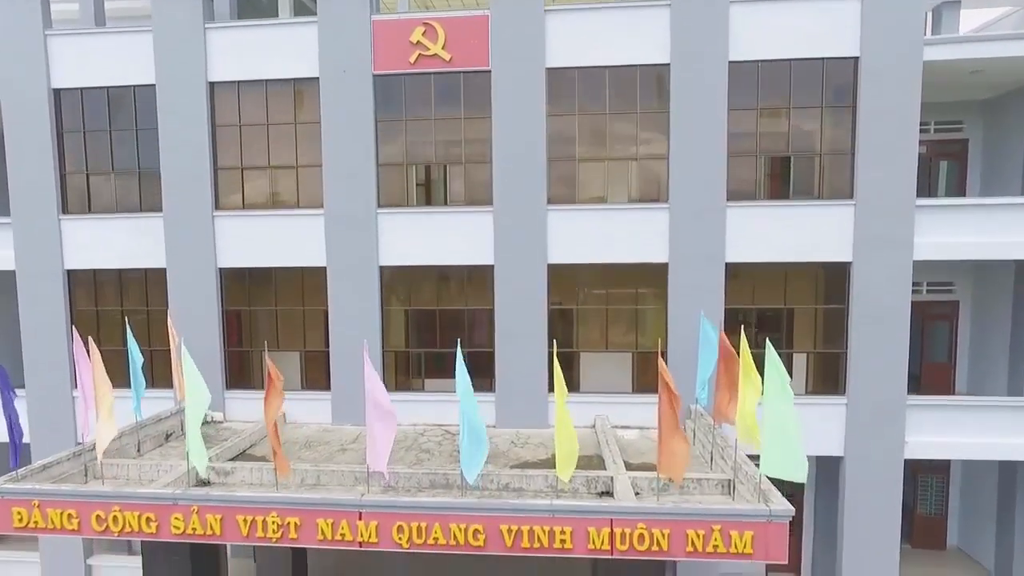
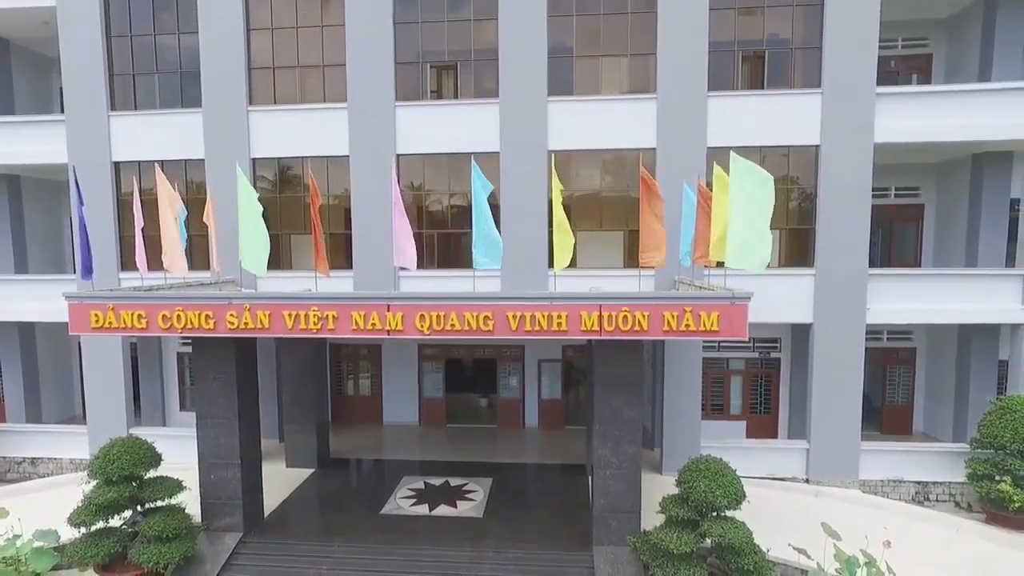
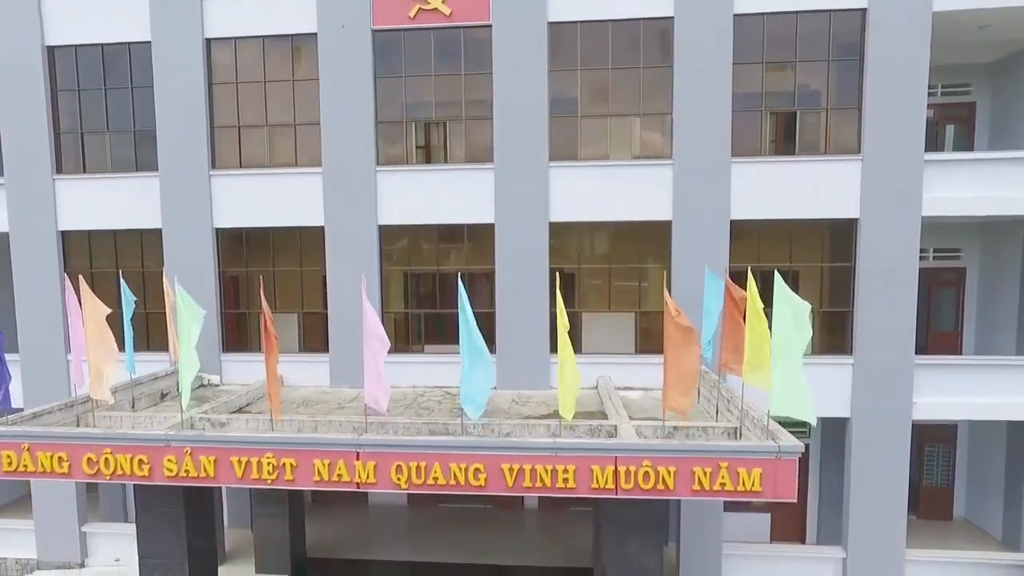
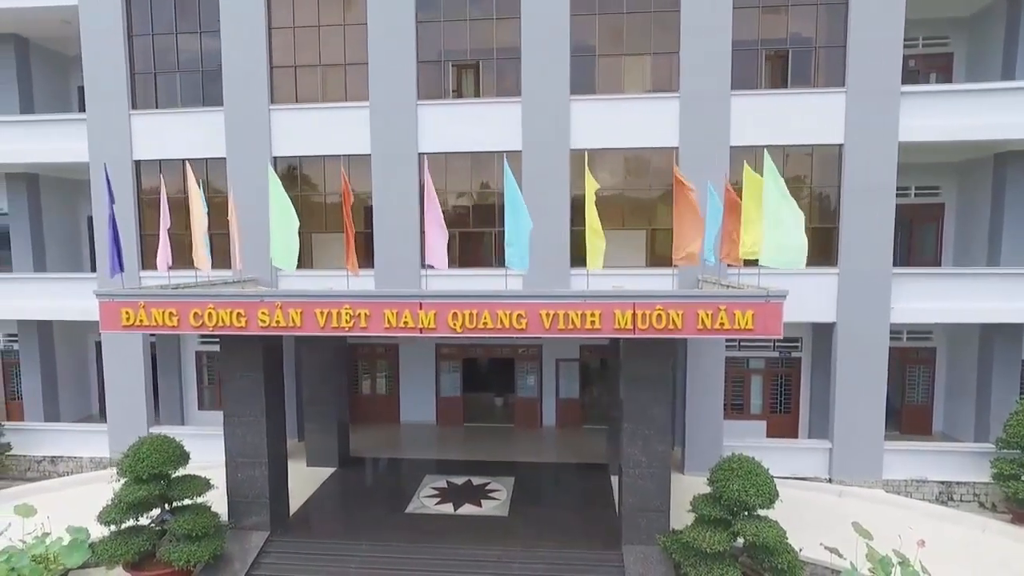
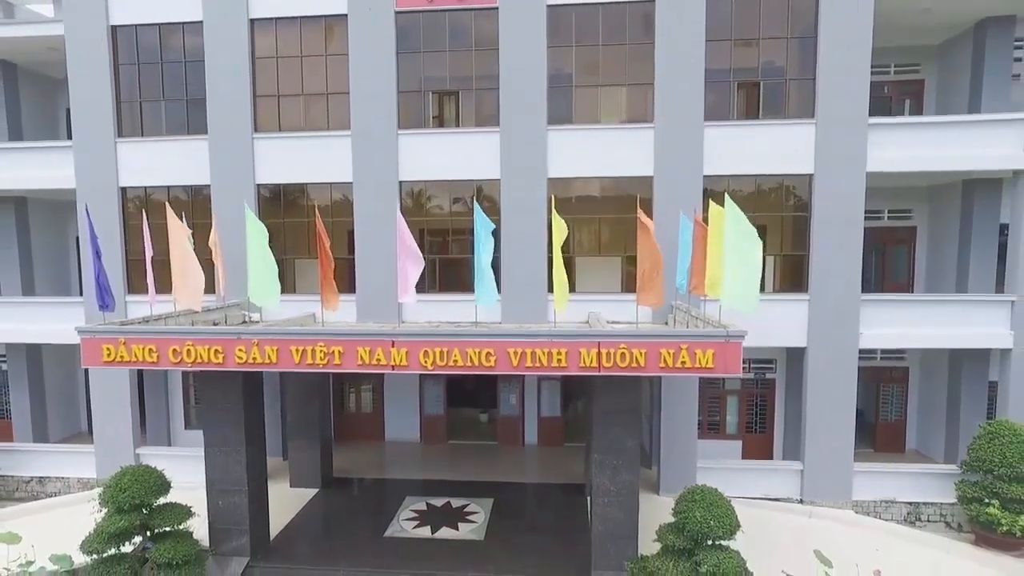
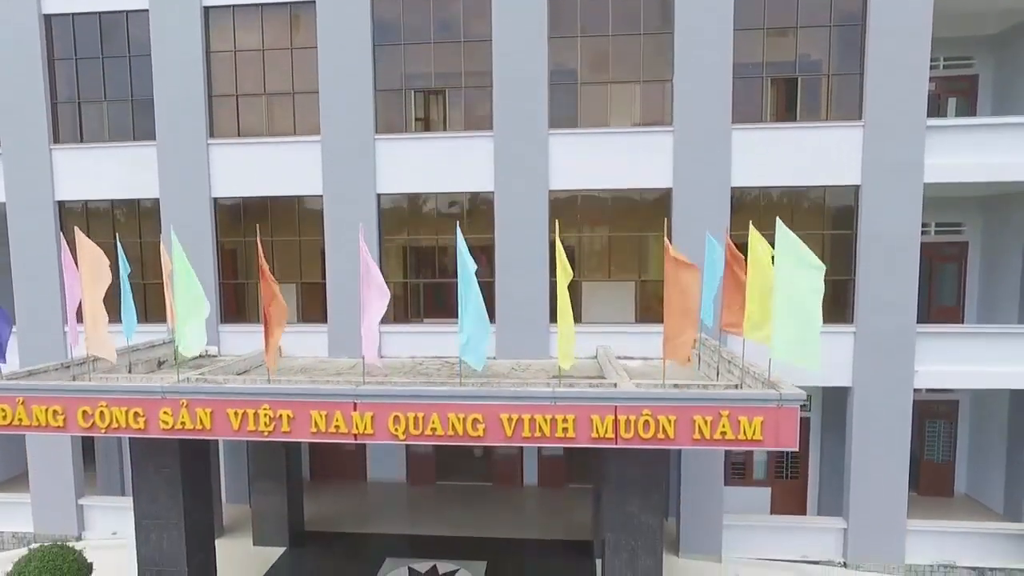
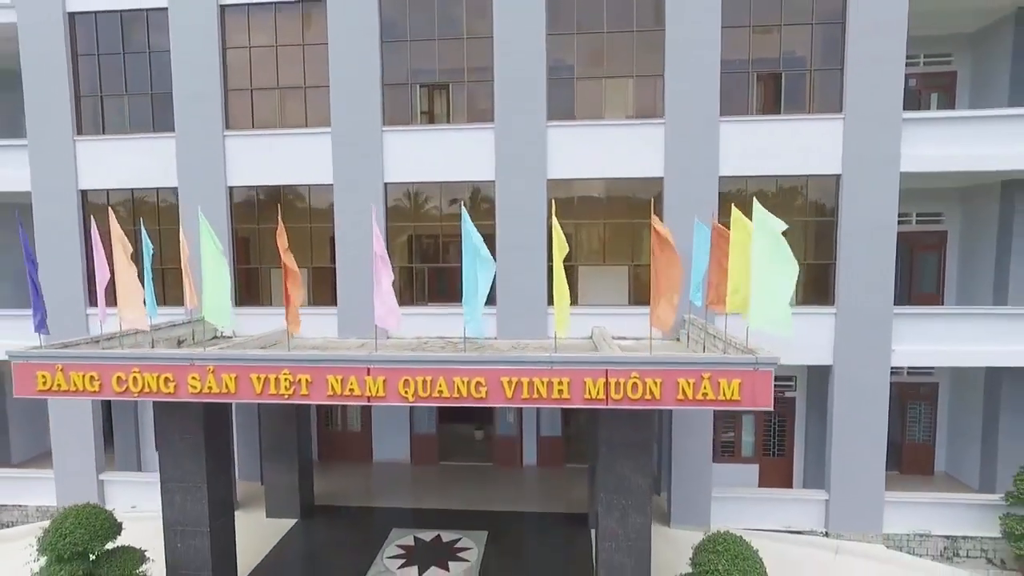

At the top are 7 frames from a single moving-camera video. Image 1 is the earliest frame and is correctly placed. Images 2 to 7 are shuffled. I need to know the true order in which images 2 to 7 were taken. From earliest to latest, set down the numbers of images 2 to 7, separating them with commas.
3, 6, 7, 5, 2, 4
